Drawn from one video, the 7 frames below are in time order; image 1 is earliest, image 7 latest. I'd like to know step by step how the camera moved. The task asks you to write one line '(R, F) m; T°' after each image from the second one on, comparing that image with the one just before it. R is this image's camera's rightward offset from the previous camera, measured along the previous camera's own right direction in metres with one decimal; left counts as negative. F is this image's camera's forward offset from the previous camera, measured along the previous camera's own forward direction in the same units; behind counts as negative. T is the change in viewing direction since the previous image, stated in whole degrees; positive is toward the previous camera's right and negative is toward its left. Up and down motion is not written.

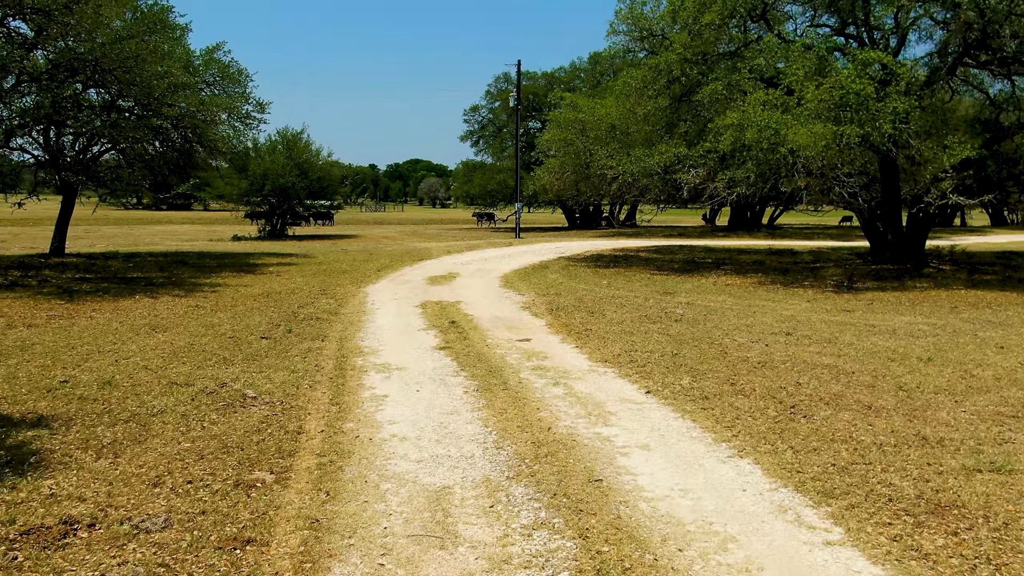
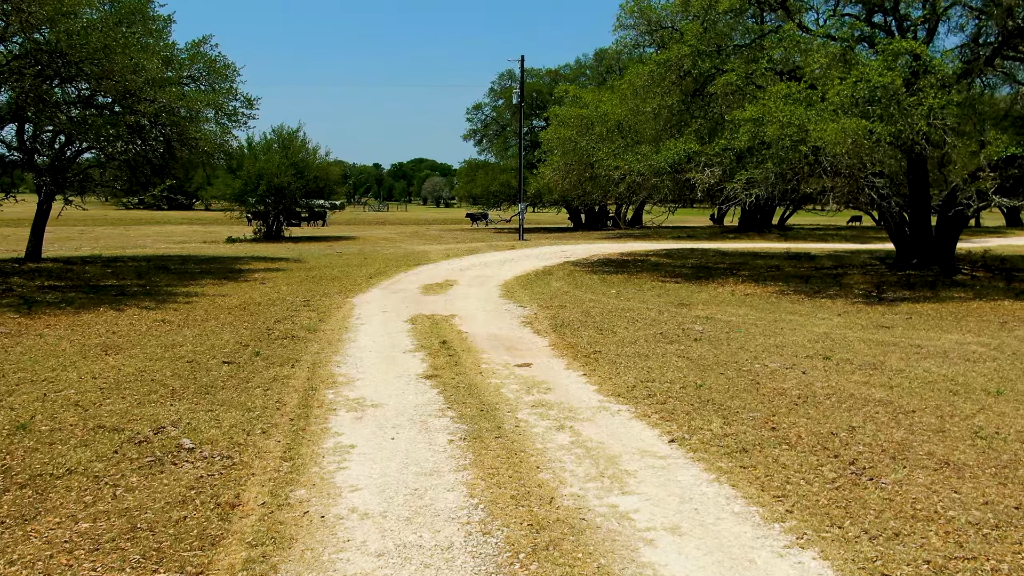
(+0.1, +1.3) m; 0°
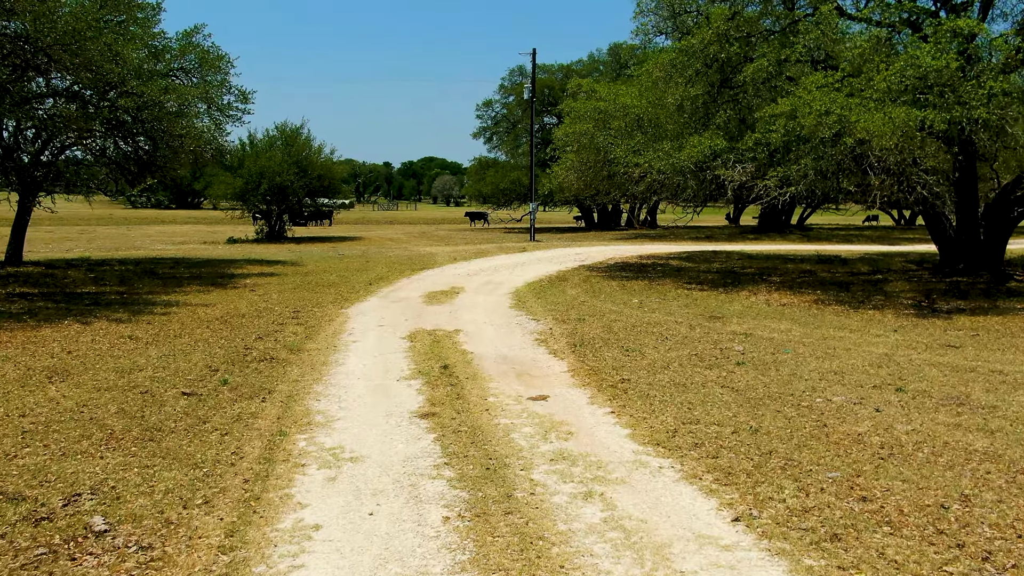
(0.0, +1.5) m; -1°
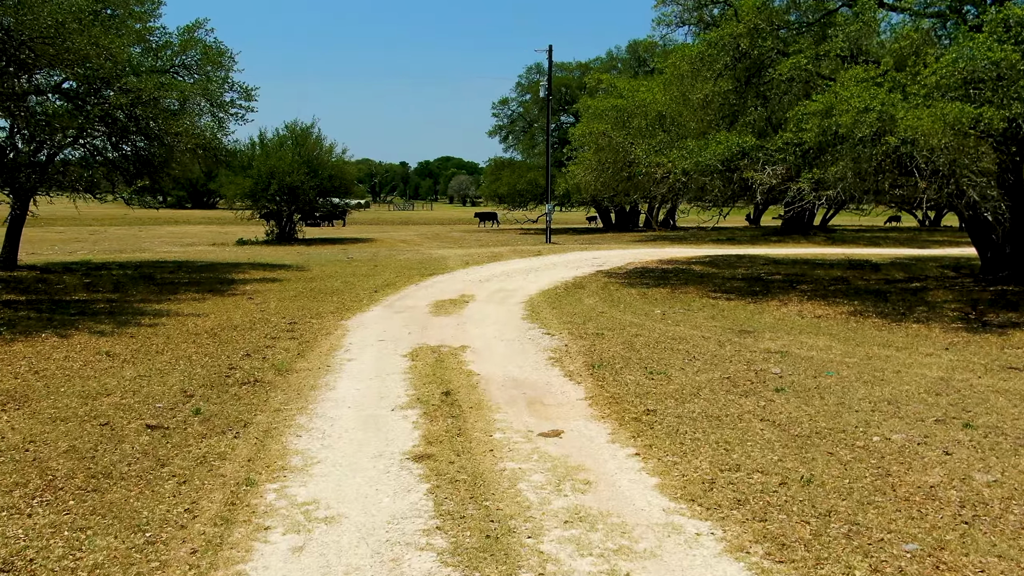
(+0.1, +1.0) m; -1°
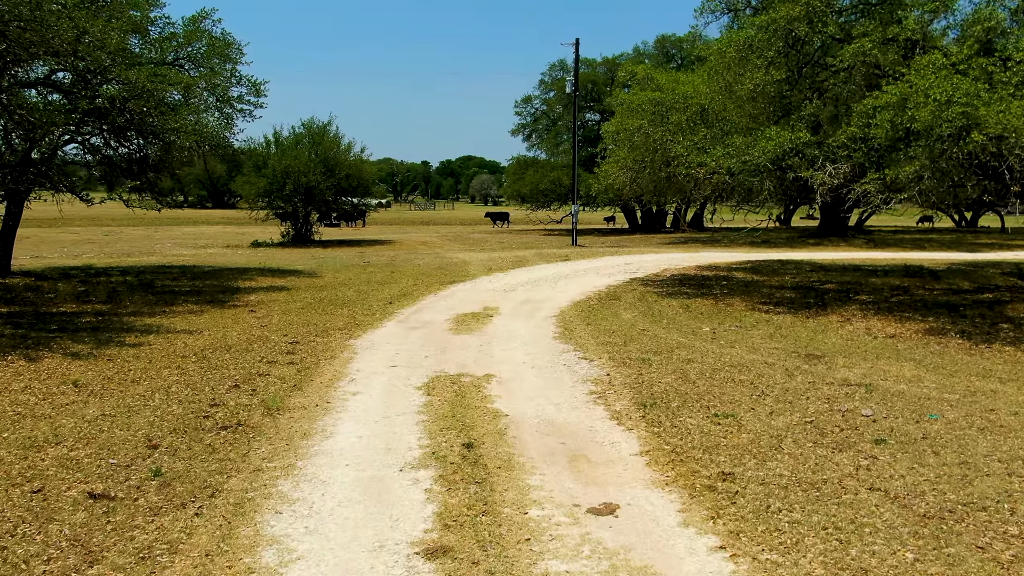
(-0.1, +1.5) m; -1°
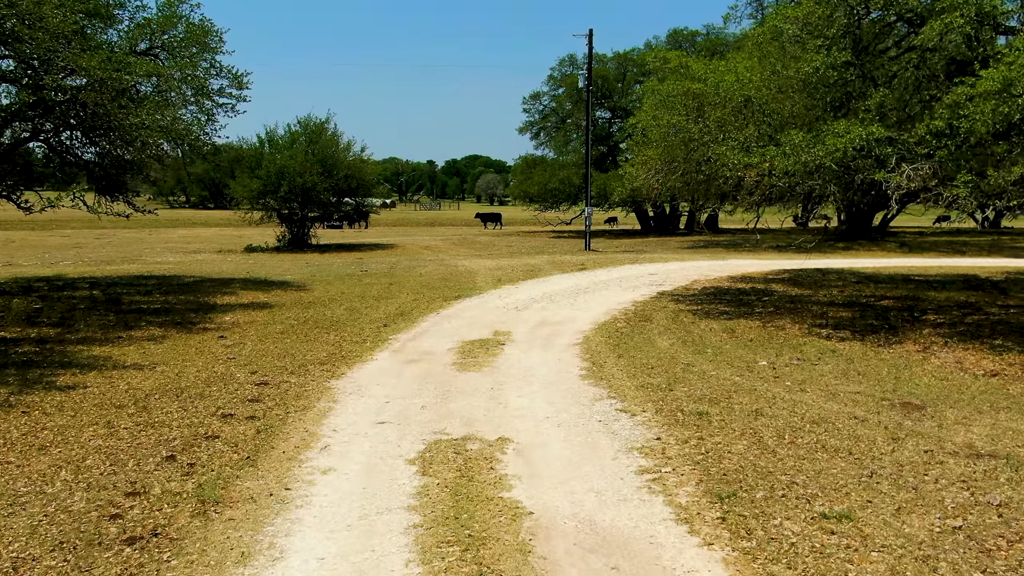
(-0.1, +2.1) m; 0°
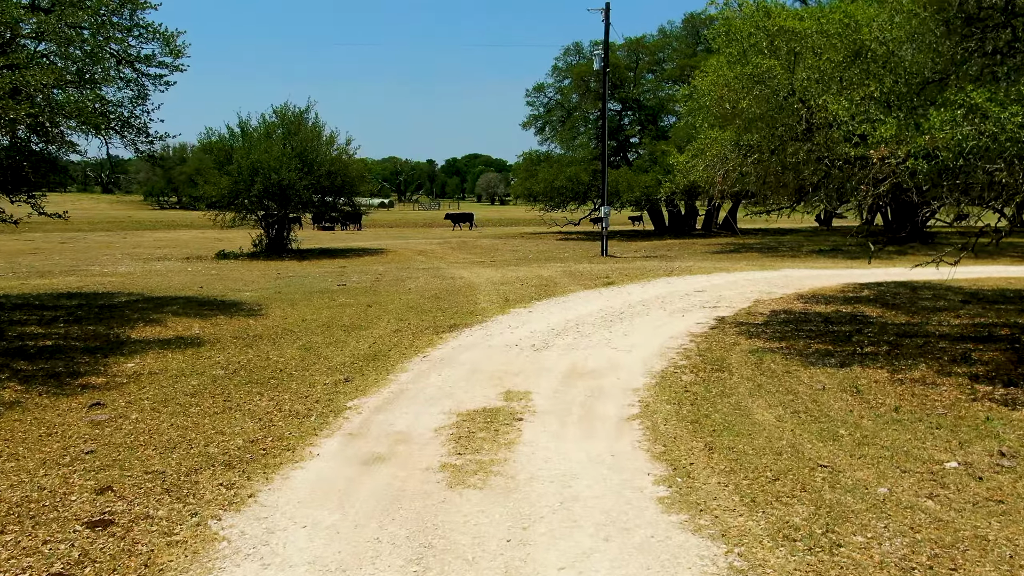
(-0.2, +3.9) m; 0°
